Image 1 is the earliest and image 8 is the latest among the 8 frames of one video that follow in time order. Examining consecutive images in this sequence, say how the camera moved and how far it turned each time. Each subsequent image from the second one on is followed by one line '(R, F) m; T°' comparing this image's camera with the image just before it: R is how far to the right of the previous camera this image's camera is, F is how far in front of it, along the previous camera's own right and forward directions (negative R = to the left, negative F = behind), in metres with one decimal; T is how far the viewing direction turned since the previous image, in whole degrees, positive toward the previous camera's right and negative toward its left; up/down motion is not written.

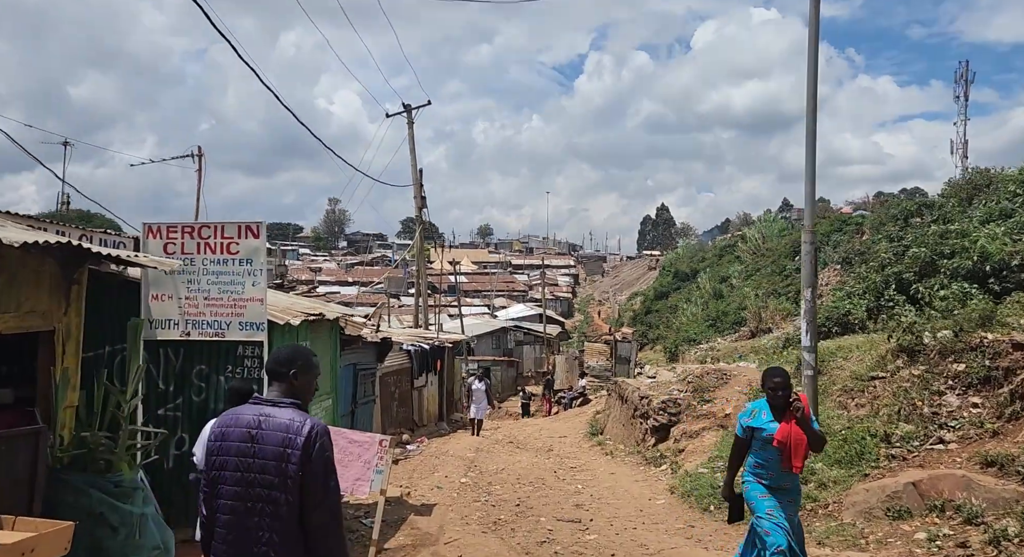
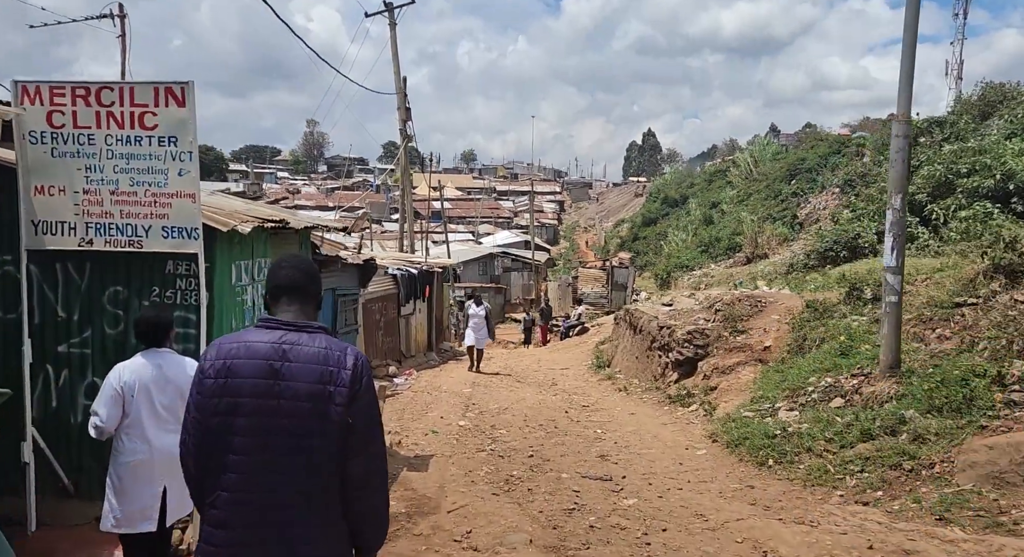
(-0.3, +1.8) m; +1°
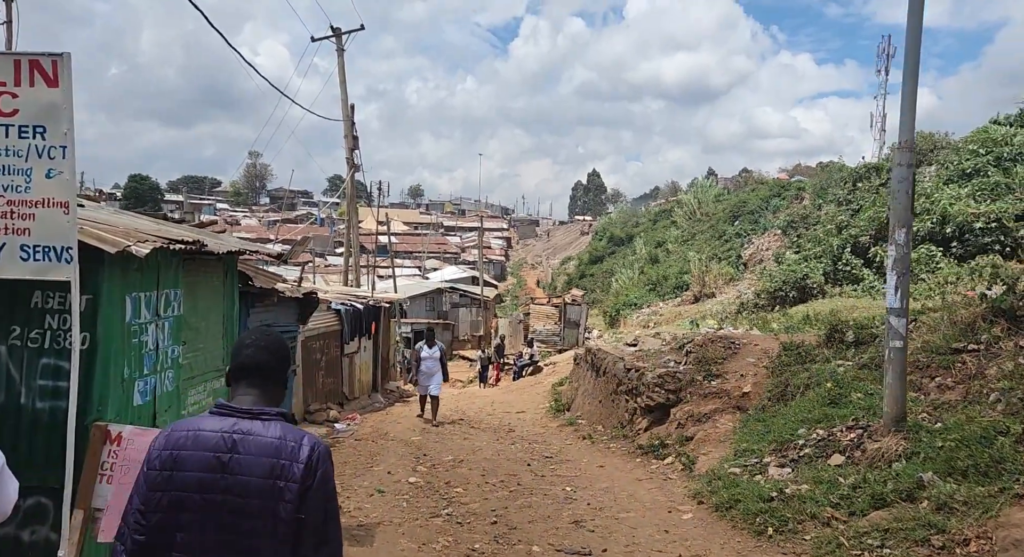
(-0.1, +1.0) m; +4°
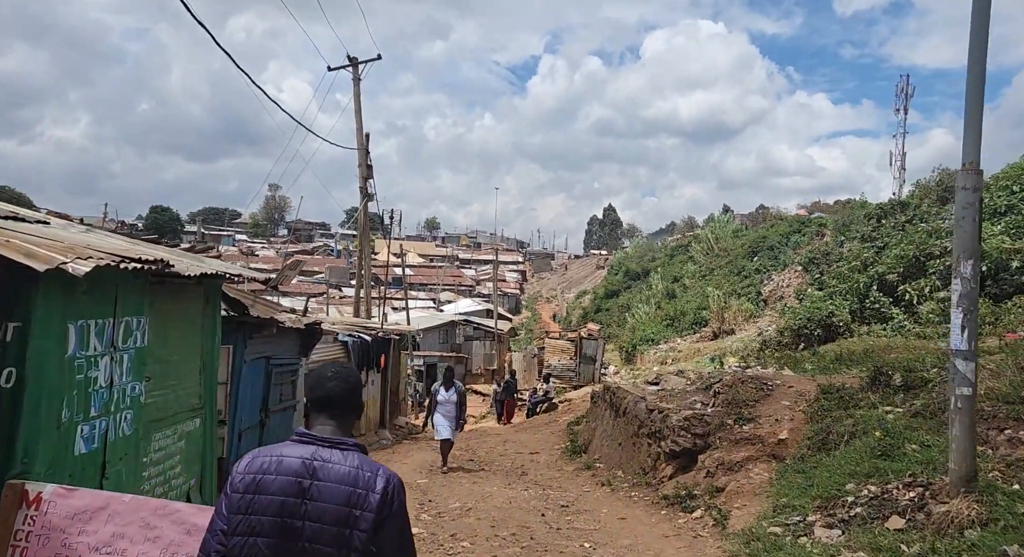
(0.0, +0.8) m; -1°
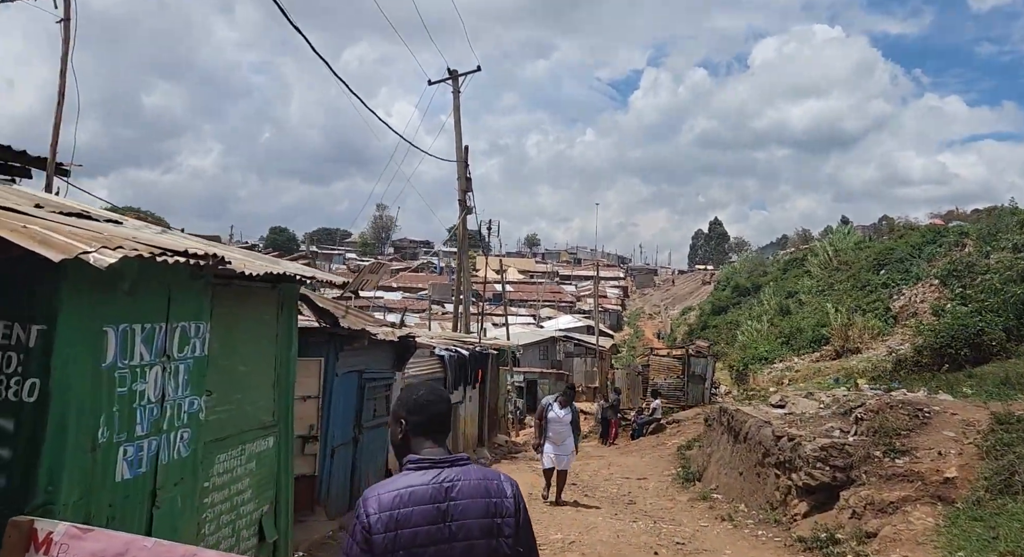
(-0.1, +1.1) m; -7°
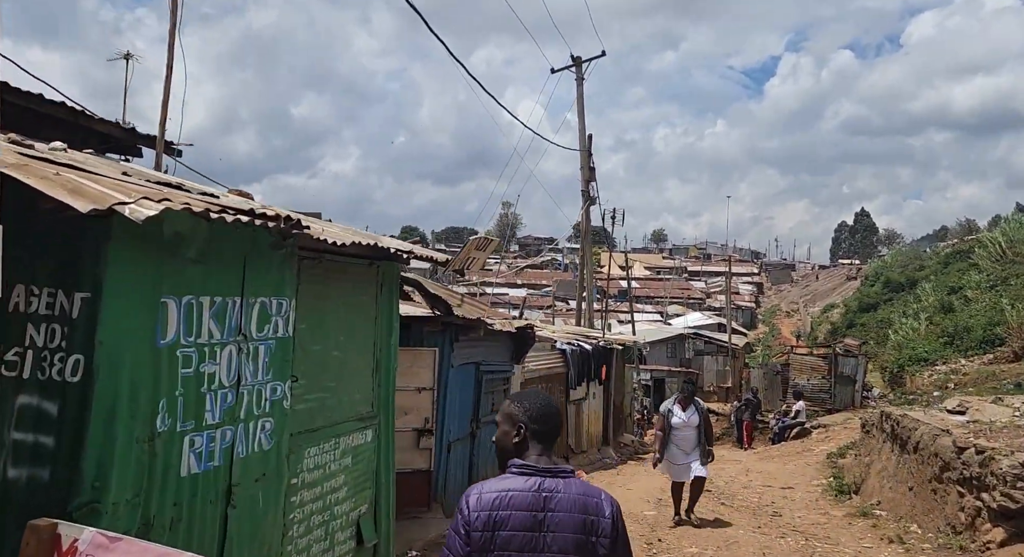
(-0.1, +1.0) m; -8°
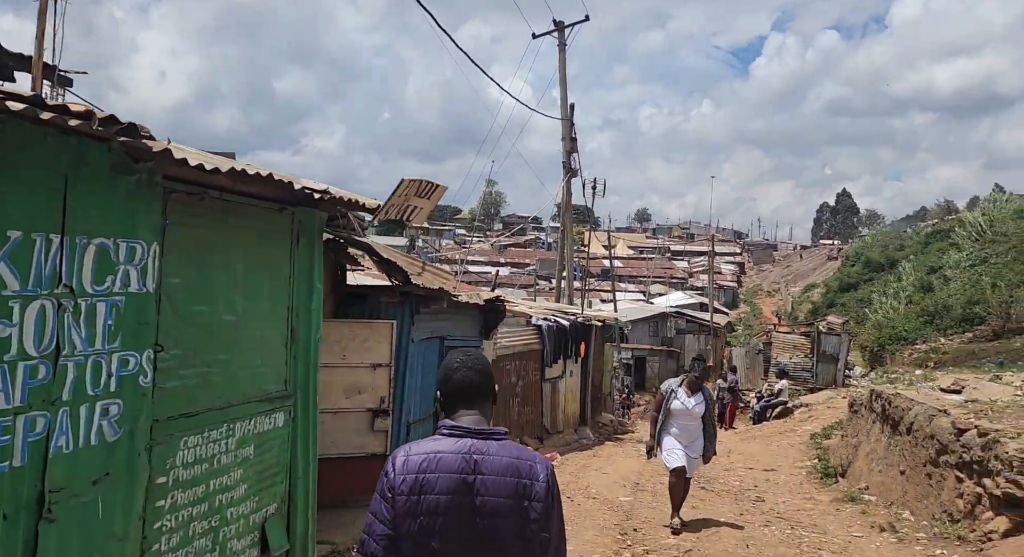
(+0.2, +0.8) m; +1°
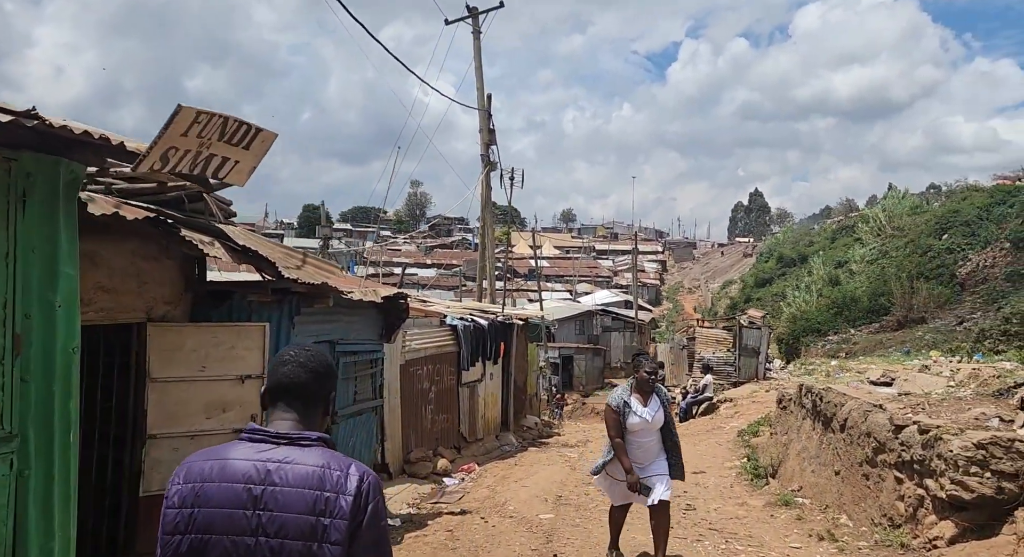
(+0.3, +0.9) m; +5°
